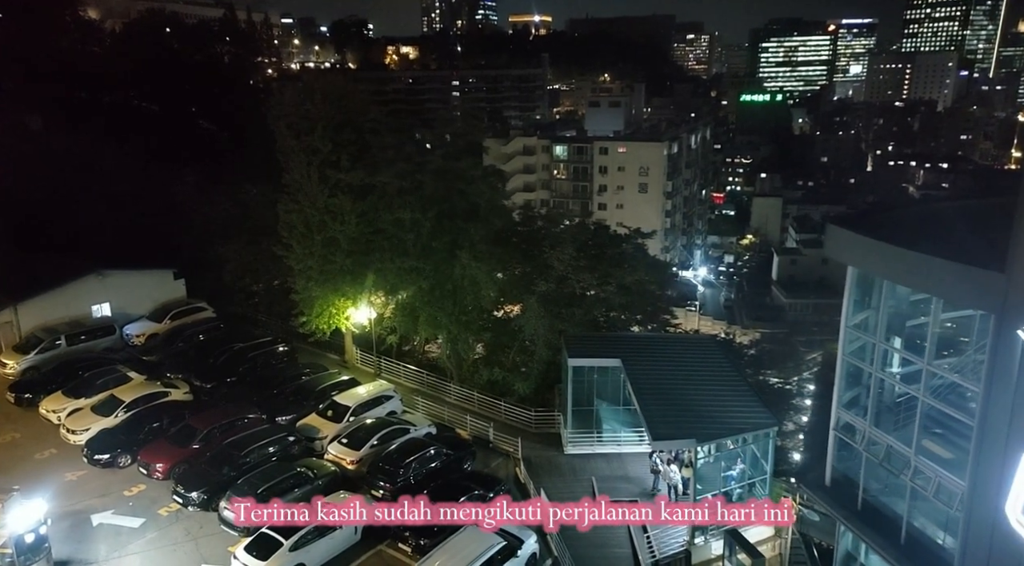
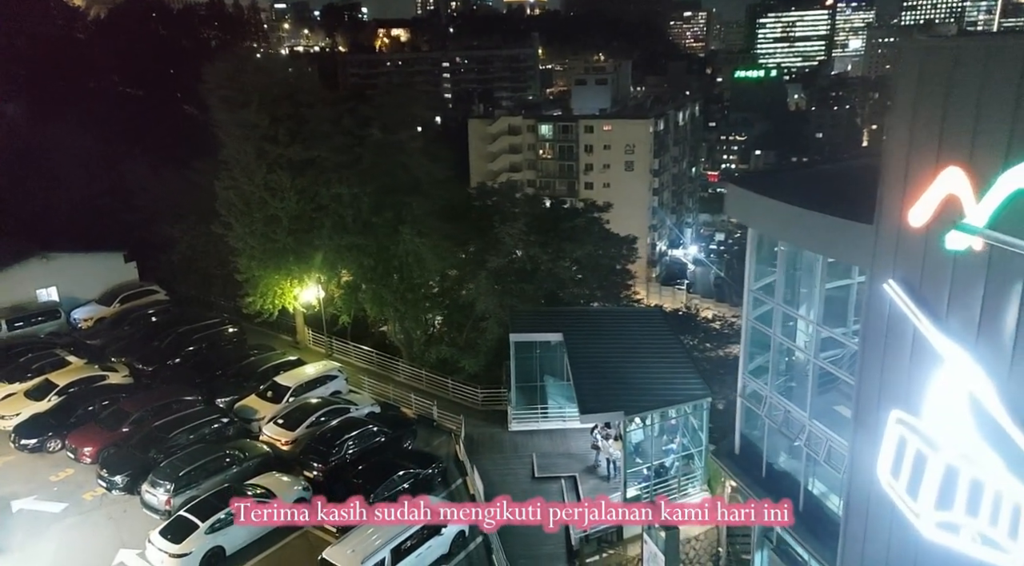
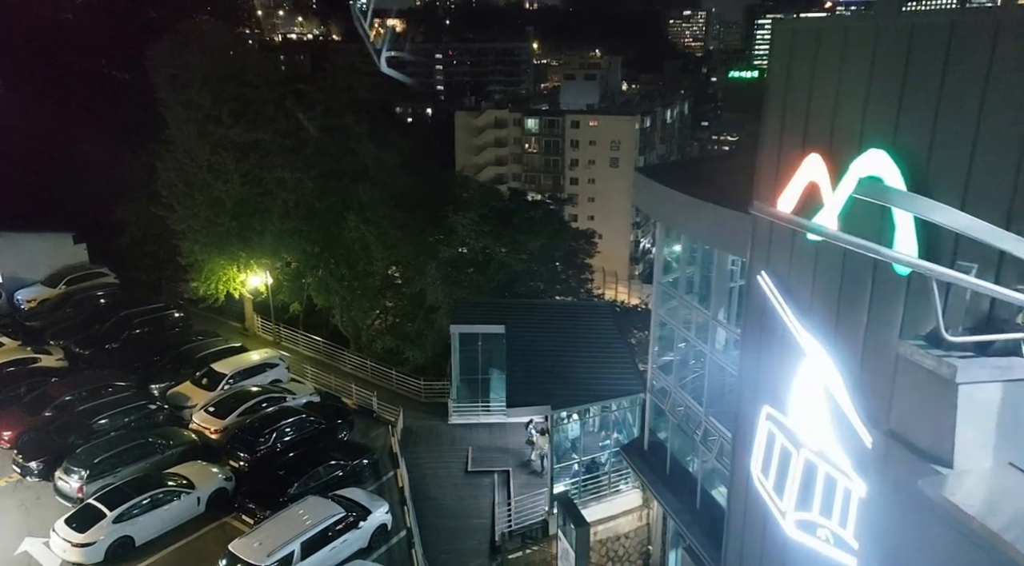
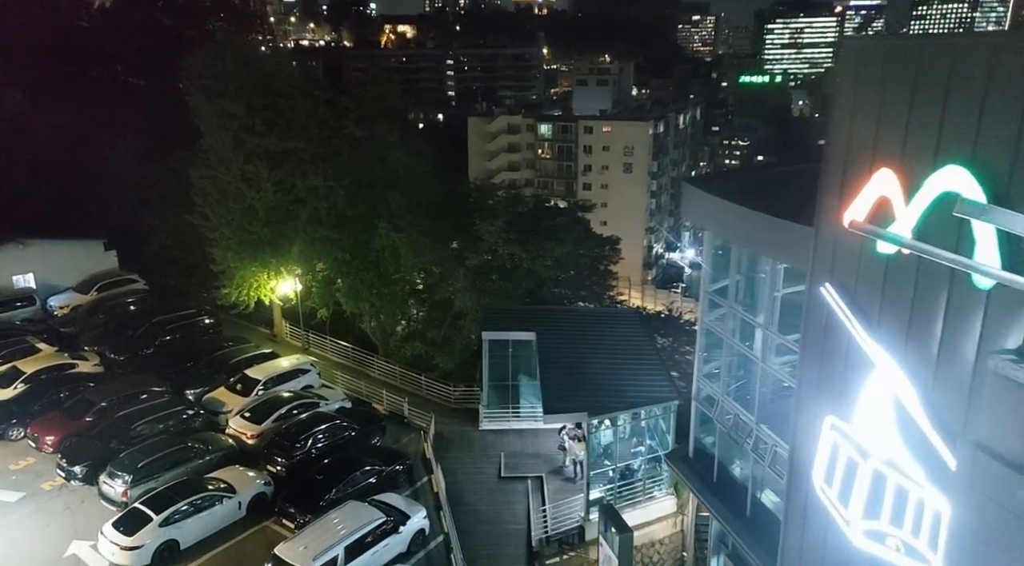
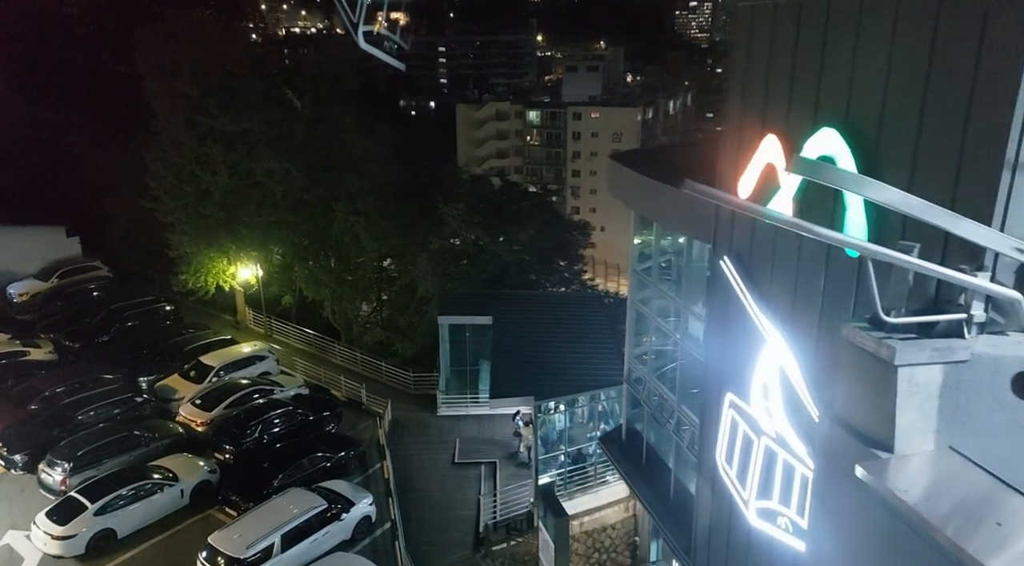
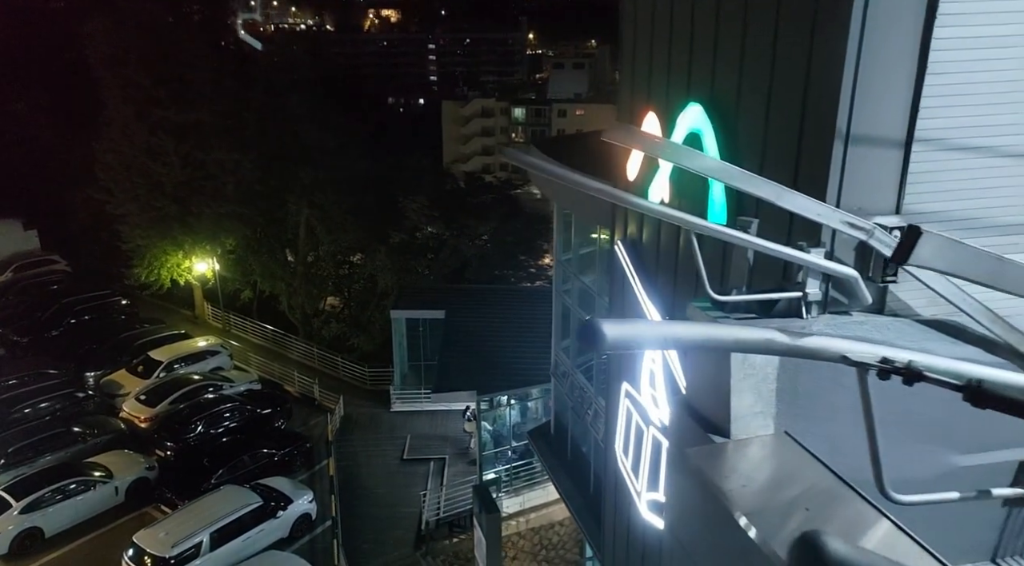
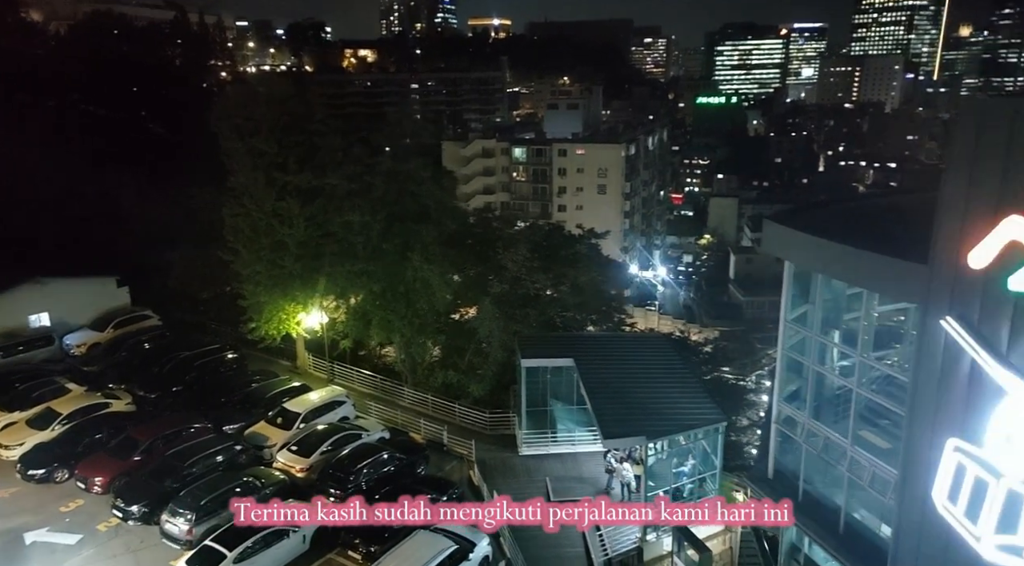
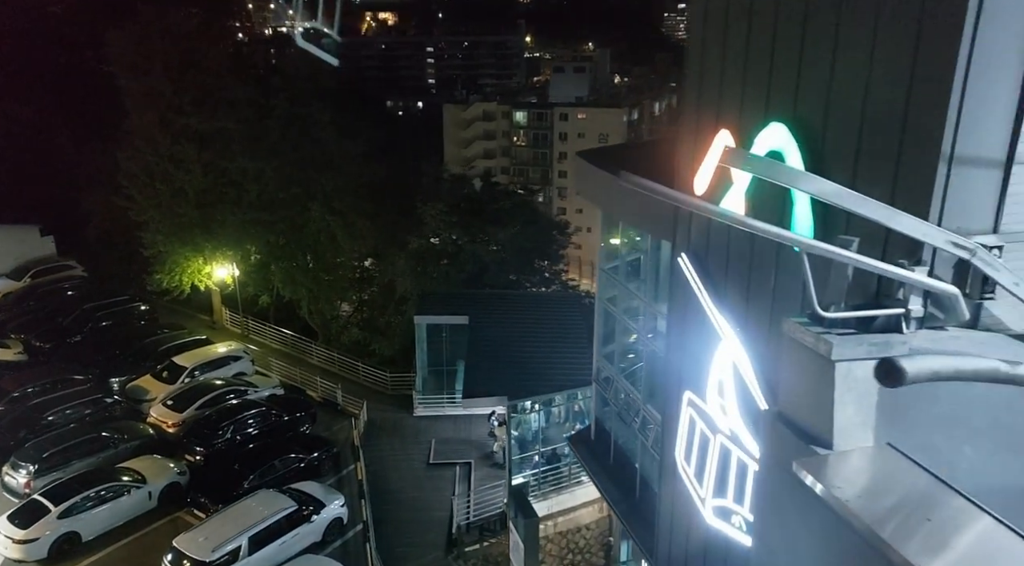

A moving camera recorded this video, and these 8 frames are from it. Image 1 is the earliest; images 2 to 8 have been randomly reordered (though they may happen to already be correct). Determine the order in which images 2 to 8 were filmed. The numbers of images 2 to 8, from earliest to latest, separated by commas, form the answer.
7, 2, 4, 3, 5, 8, 6
